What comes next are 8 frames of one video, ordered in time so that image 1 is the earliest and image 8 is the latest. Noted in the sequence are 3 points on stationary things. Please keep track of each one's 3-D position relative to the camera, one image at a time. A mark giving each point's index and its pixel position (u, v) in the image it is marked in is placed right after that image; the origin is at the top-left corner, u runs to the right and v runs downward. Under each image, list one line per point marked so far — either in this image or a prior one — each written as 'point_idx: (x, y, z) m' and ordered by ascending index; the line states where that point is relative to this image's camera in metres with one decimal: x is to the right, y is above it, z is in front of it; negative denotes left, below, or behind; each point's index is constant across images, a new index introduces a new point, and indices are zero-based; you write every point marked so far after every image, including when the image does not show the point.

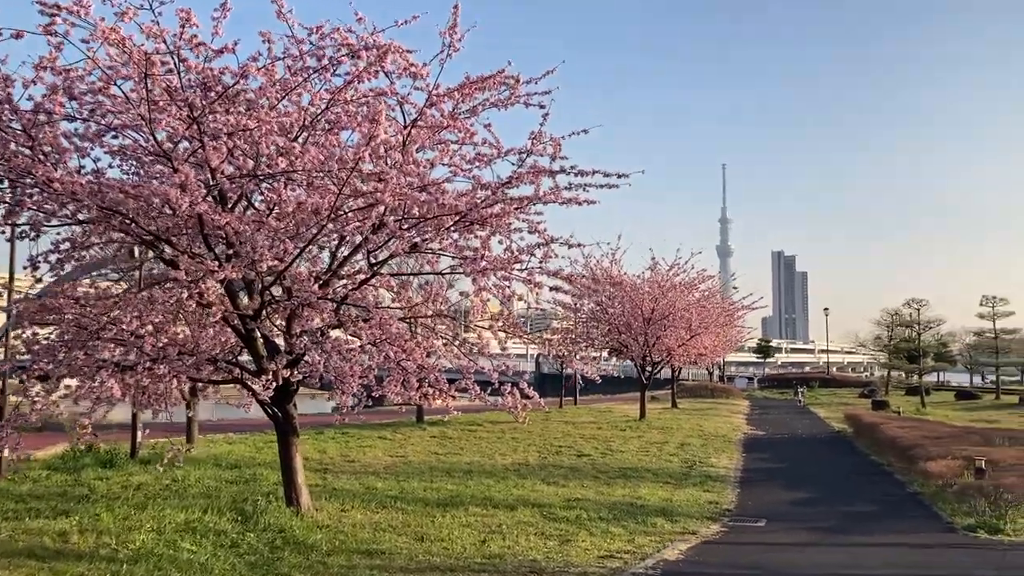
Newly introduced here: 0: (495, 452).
0: (-0.4, -3.3, +16.0) m
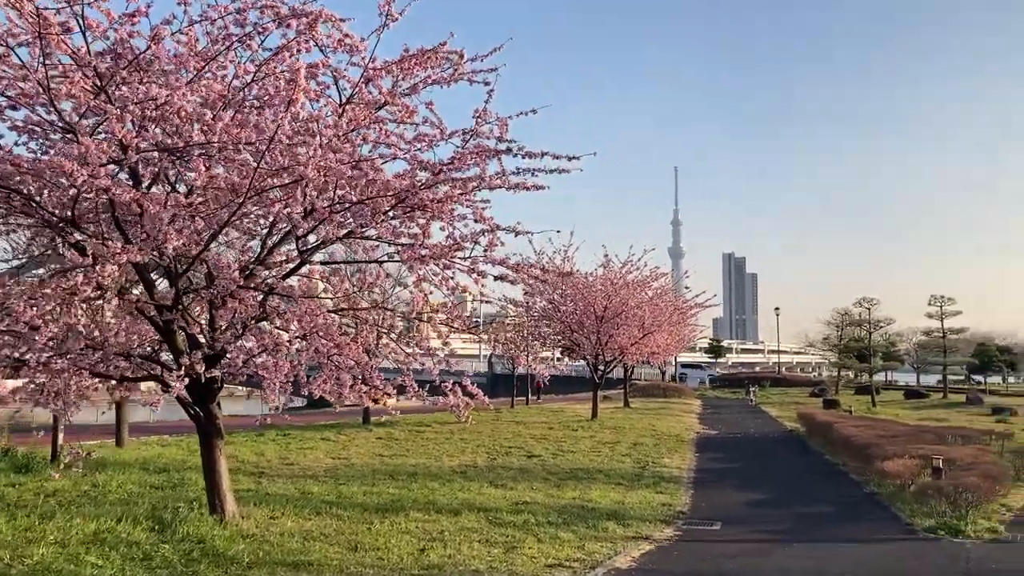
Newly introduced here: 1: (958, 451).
0: (-1.4, -3.2, +15.4) m
1: (+6.9, -2.5, +12.5) m
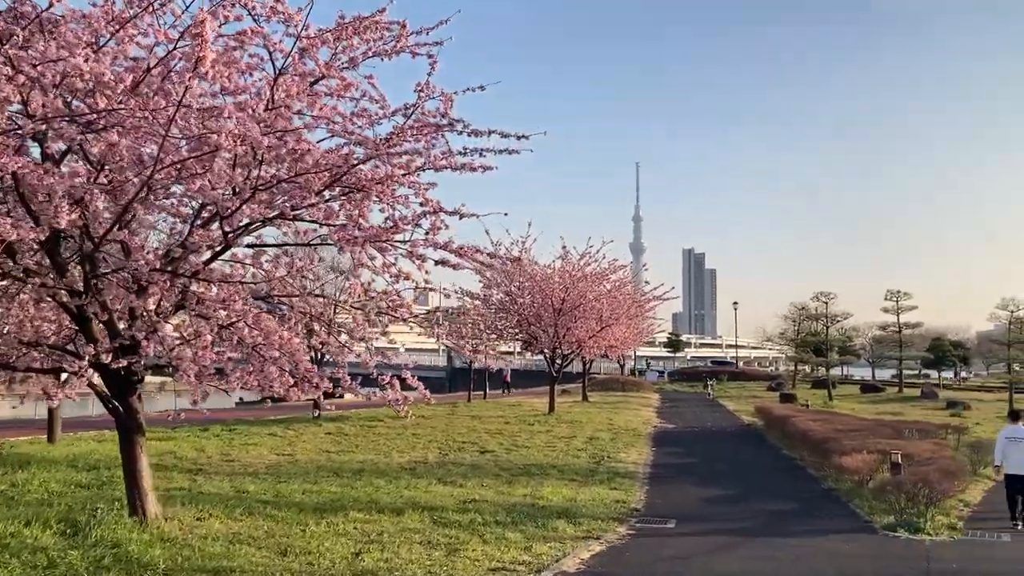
0: (-2.2, -3.0, +14.9) m
1: (+6.2, -2.4, +12.3) m
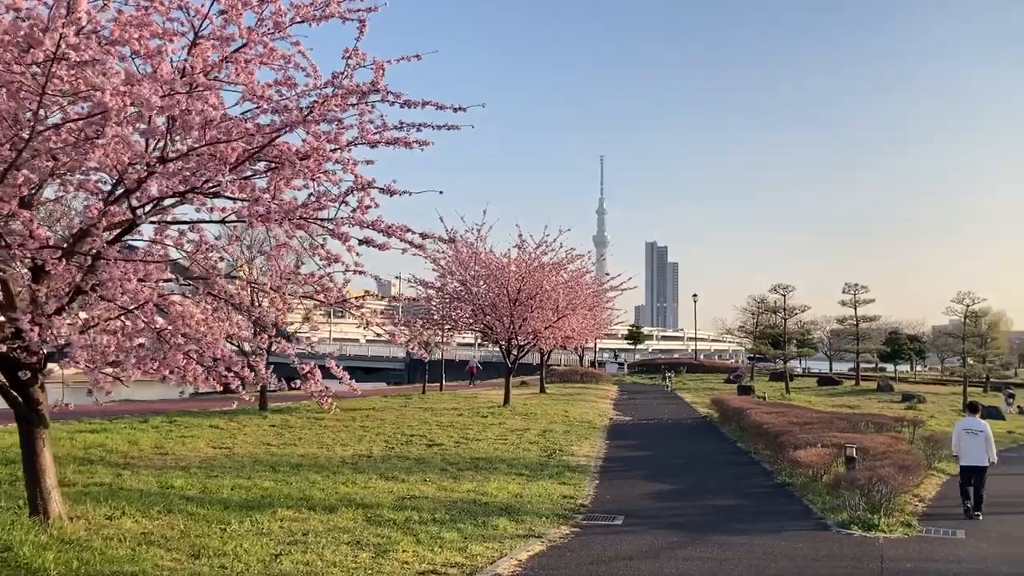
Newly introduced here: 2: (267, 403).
0: (-3.1, -2.8, +14.3) m
1: (+5.4, -2.3, +12.1) m
2: (-6.0, -2.8, +19.6) m
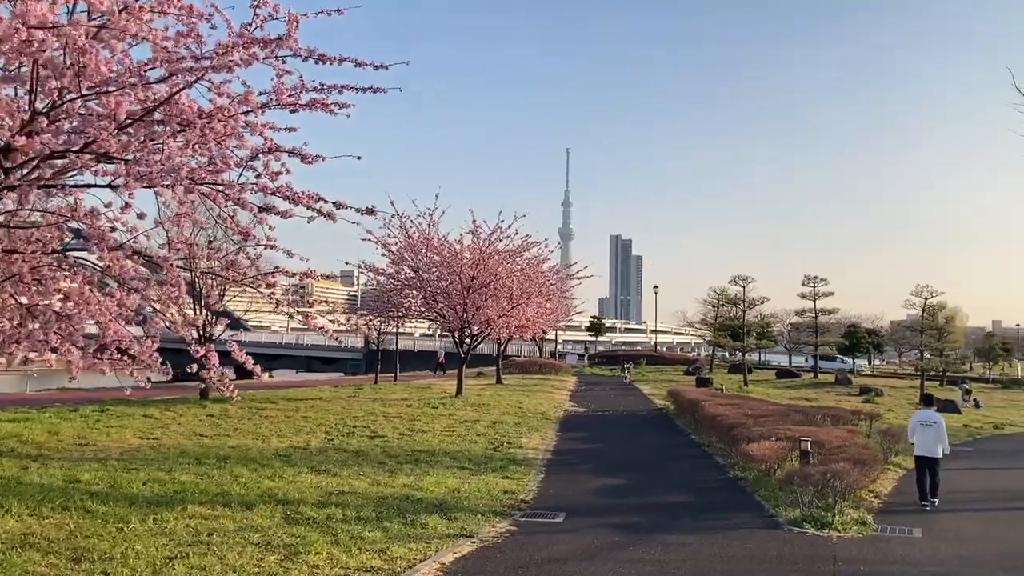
0: (-4.0, -2.5, +13.6) m
1: (+4.6, -2.1, +11.8) m
2: (-7.1, -2.4, +18.7) m
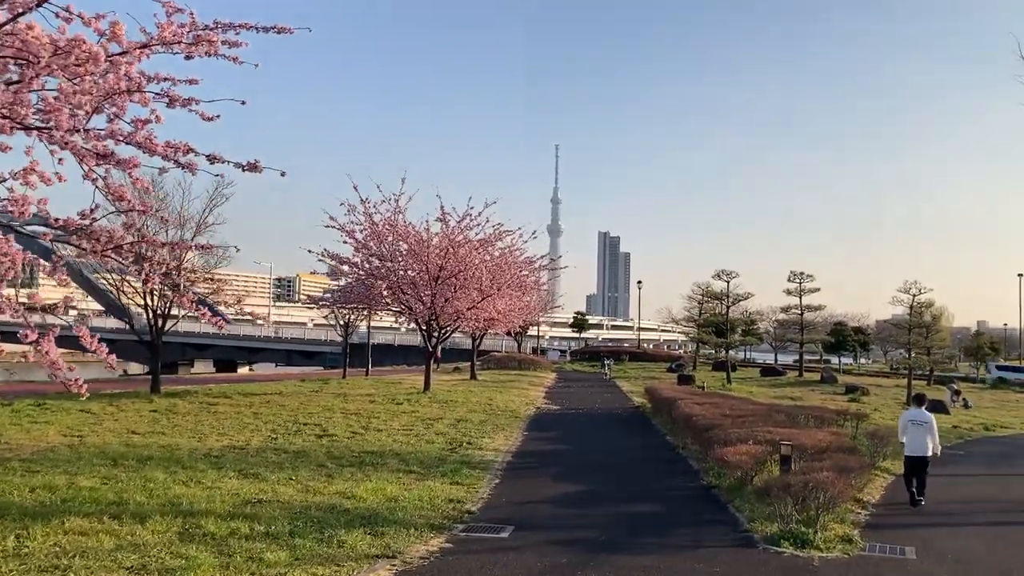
0: (-4.7, -2.2, +12.6) m
1: (+4.0, -2.0, +10.9) m
2: (-7.8, -2.1, +17.7) m
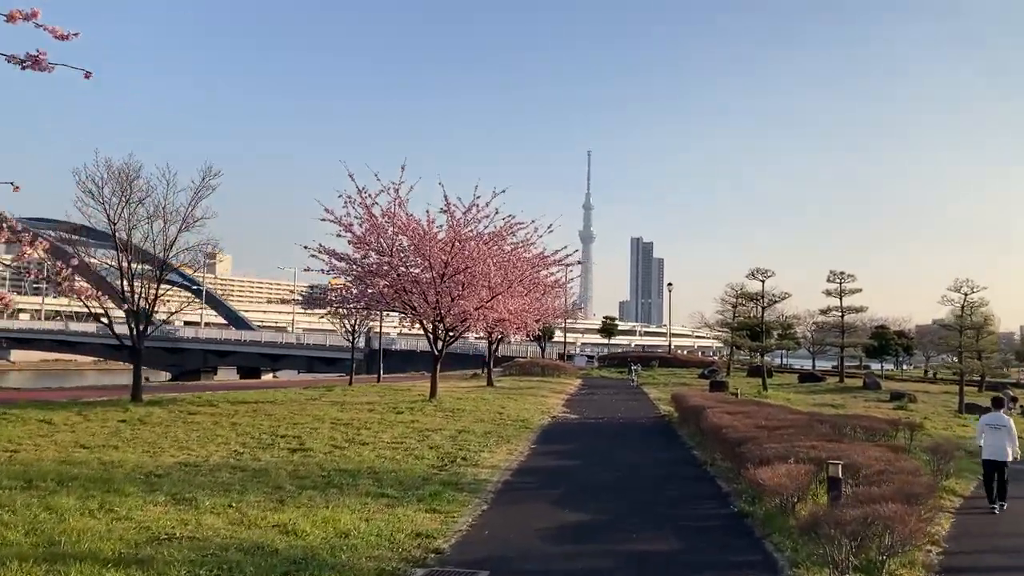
0: (-4.6, -2.2, +11.1) m
1: (+3.9, -1.8, +9.1) m
2: (-7.6, -2.1, +16.3) m
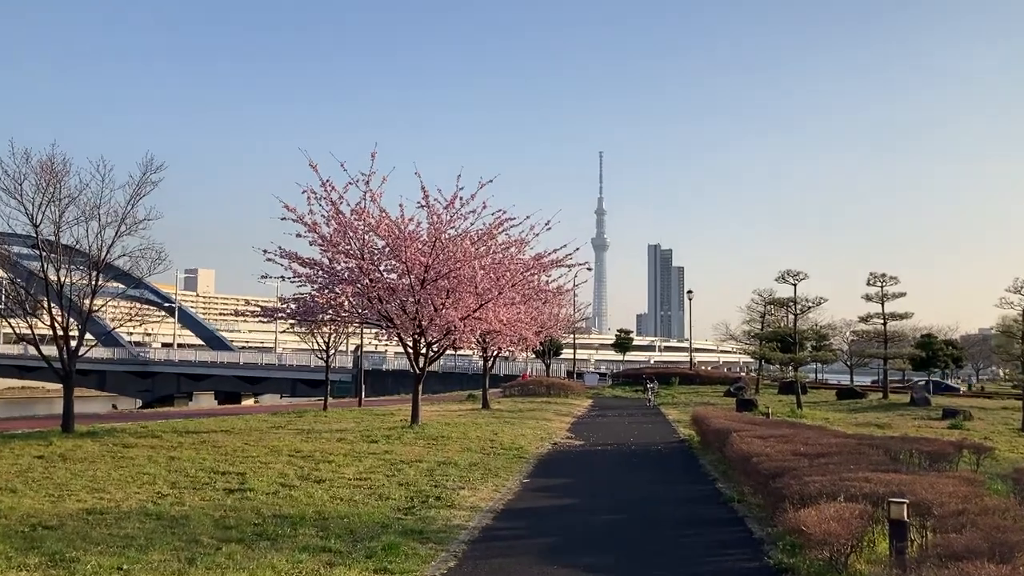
0: (-4.8, -2.3, +9.5) m
1: (+3.7, -1.8, +7.2) m
2: (-7.5, -2.5, +14.8) m
